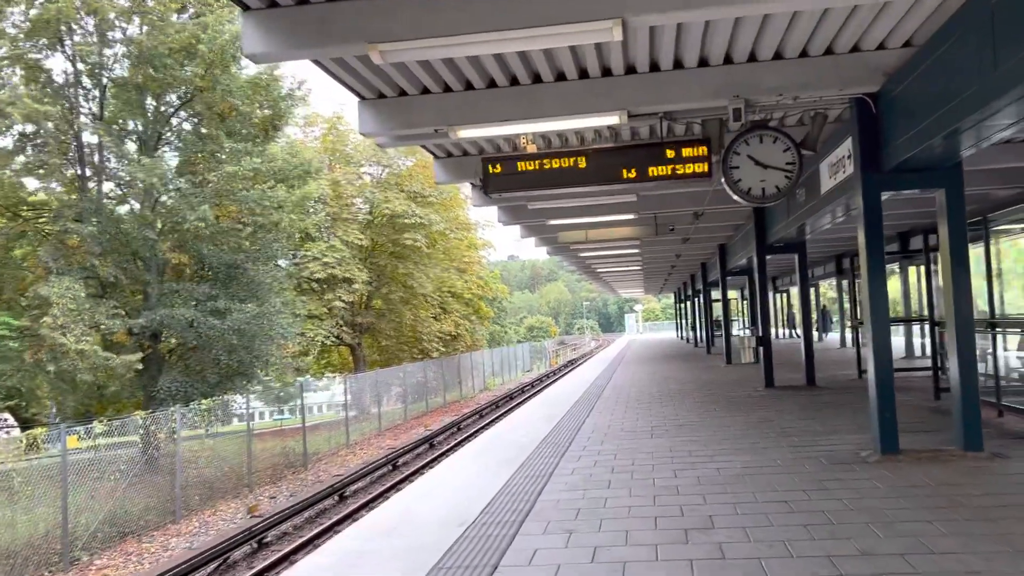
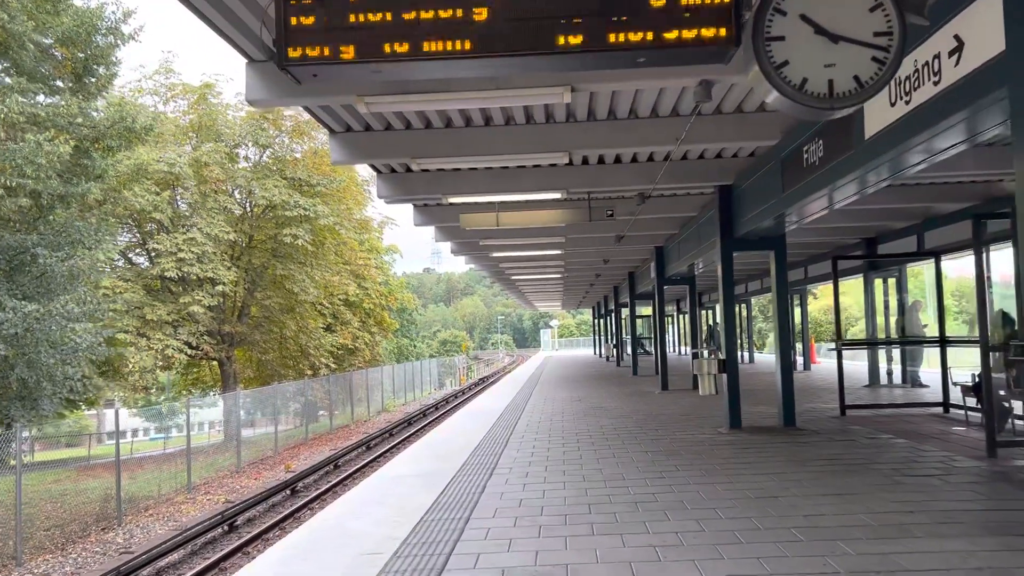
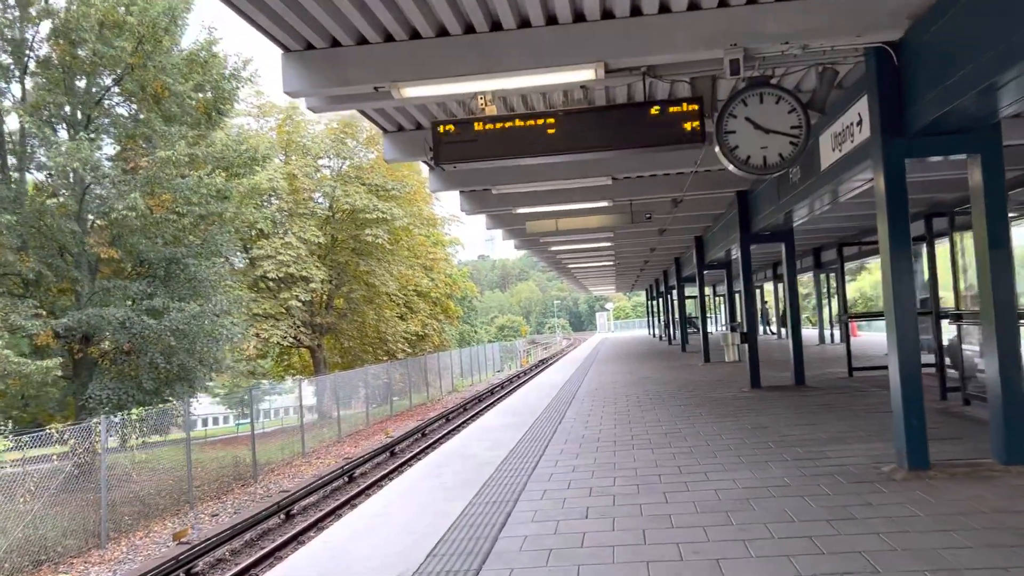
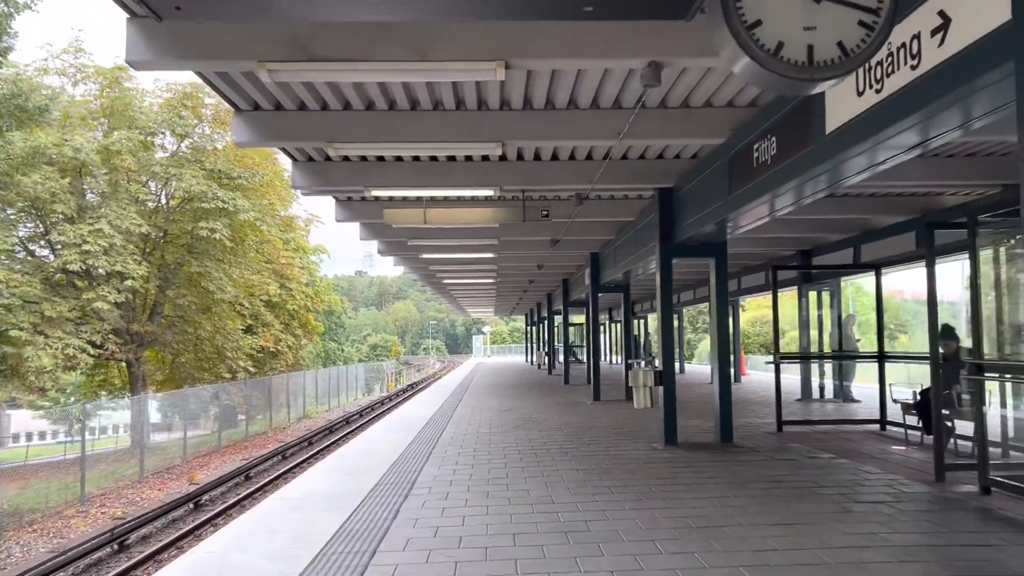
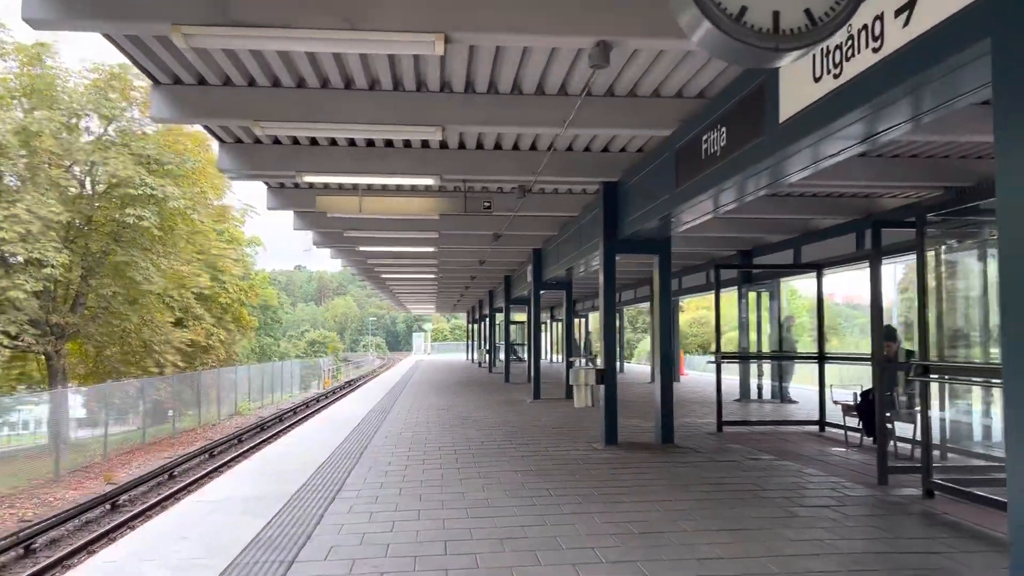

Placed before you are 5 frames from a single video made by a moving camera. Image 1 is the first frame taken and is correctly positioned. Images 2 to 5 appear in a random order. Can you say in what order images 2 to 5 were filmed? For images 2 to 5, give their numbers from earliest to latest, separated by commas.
3, 2, 4, 5
